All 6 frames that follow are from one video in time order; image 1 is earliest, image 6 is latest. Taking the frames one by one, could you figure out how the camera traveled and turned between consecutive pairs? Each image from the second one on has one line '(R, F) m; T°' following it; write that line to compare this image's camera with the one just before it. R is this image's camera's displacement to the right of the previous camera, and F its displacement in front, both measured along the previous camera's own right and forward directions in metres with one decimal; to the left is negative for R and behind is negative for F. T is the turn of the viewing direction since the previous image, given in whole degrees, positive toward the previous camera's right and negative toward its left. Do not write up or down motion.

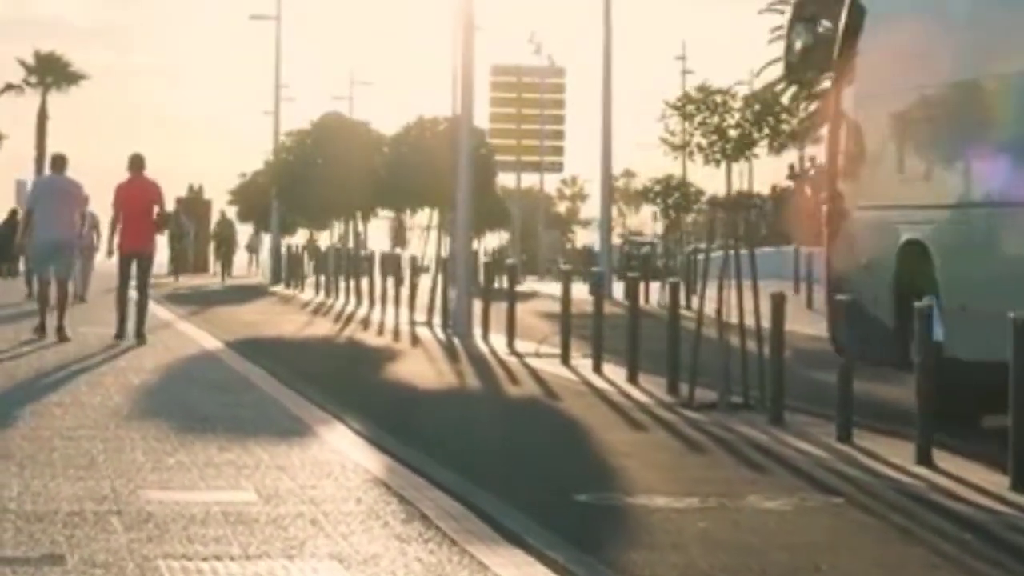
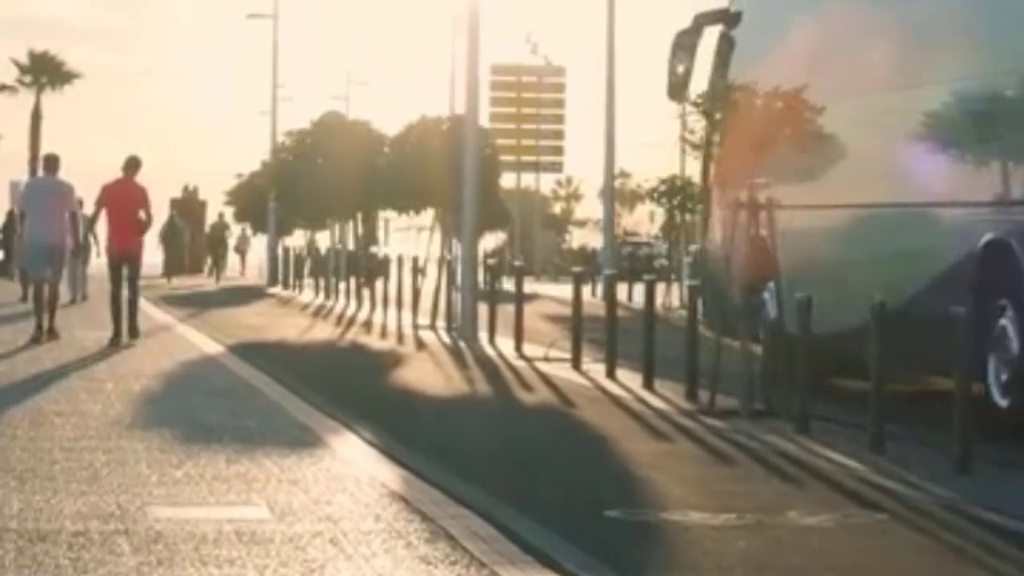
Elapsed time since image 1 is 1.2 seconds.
(-0.2, +0.7) m; 0°
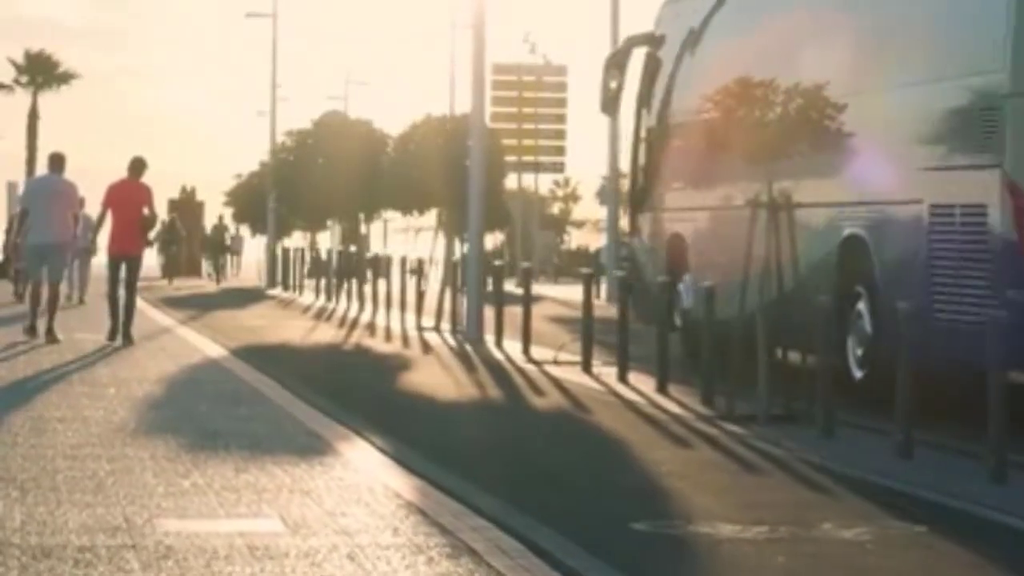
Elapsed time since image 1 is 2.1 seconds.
(-0.1, +0.5) m; 0°
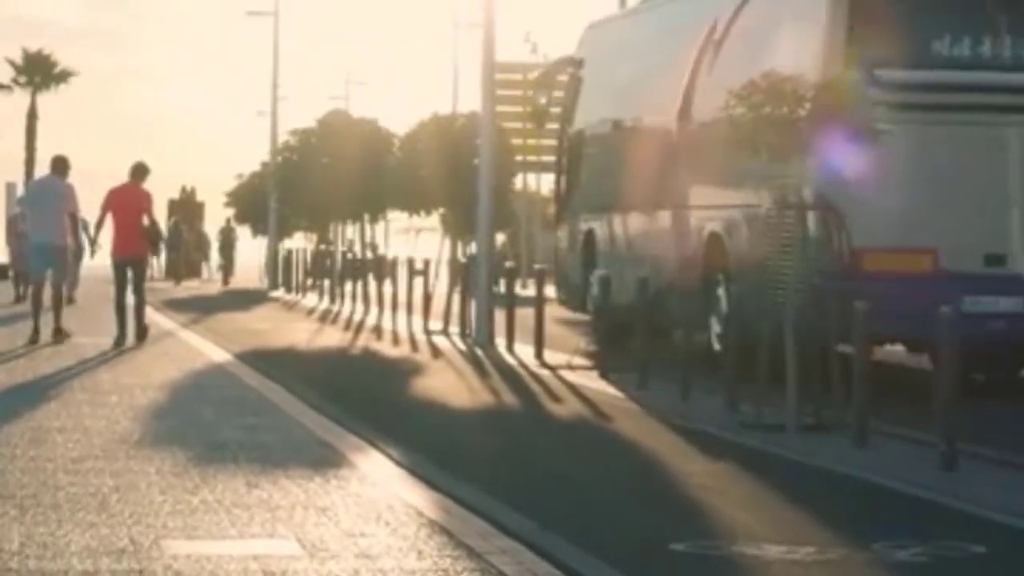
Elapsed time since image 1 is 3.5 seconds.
(-0.1, +0.8) m; 0°
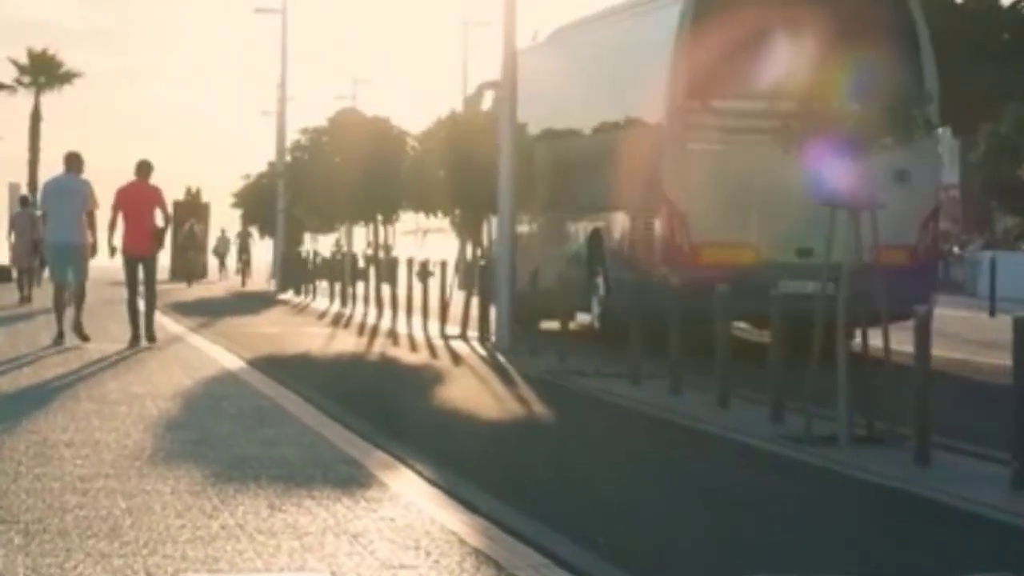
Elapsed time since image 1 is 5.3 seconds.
(-0.2, +1.1) m; 0°
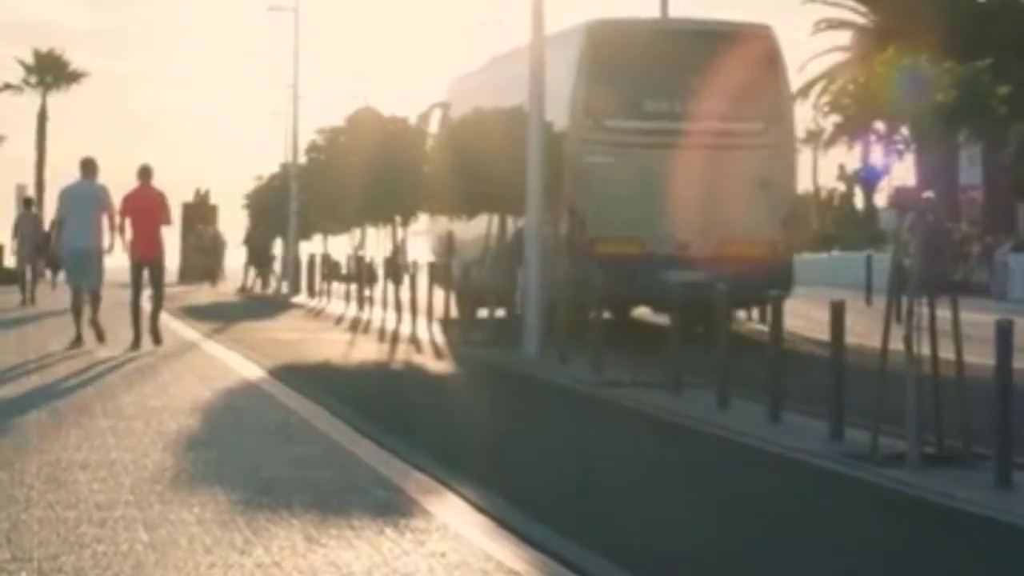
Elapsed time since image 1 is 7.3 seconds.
(-0.2, +1.2) m; 0°
